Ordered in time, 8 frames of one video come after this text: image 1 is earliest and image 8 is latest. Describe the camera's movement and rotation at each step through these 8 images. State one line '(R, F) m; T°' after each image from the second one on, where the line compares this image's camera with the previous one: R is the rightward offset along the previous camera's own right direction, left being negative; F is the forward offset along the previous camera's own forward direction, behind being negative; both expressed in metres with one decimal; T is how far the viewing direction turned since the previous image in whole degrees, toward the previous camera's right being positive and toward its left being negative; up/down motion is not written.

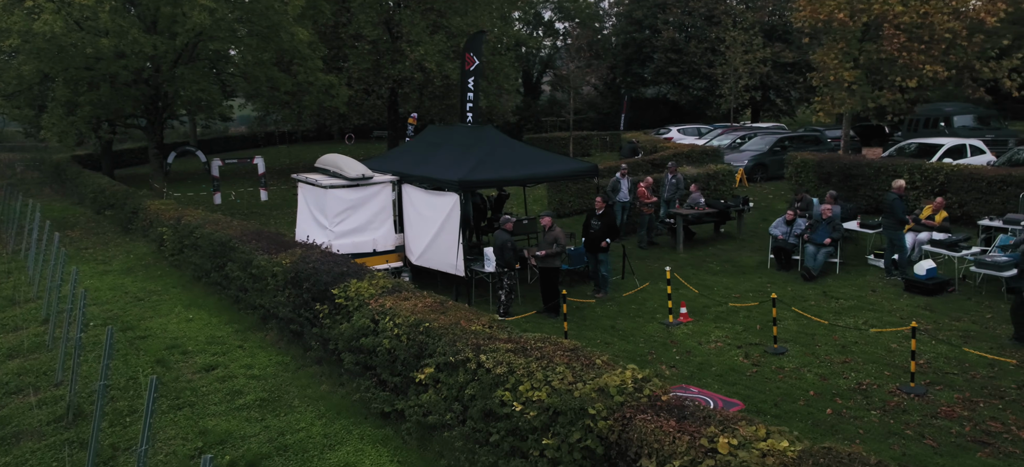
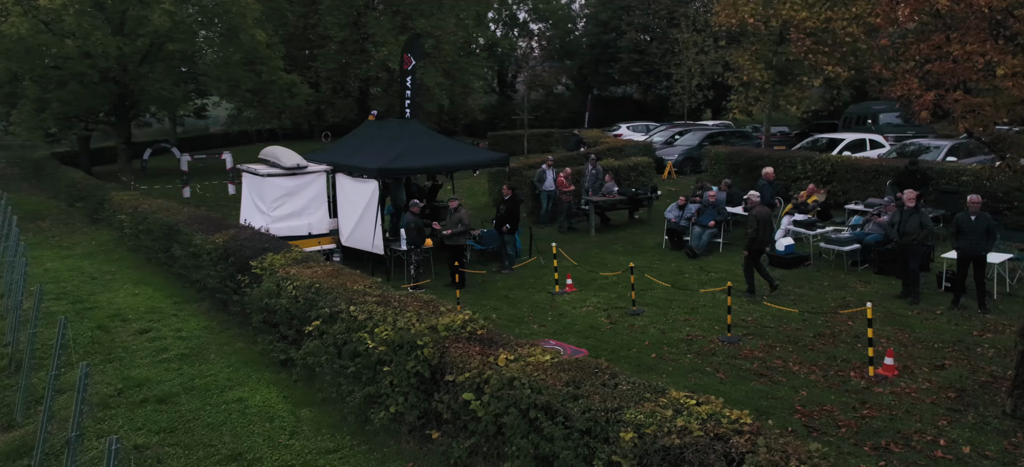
(+1.5, -1.6) m; +1°
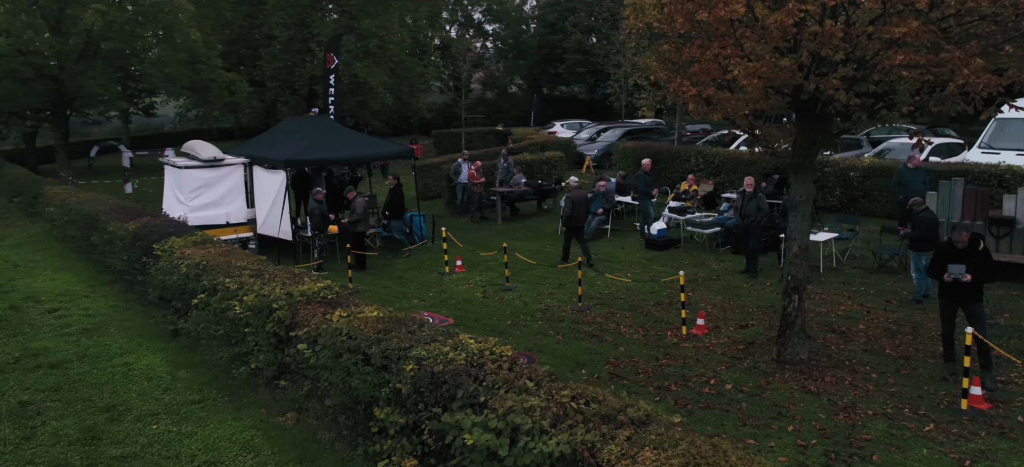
(+1.4, -1.2) m; +2°
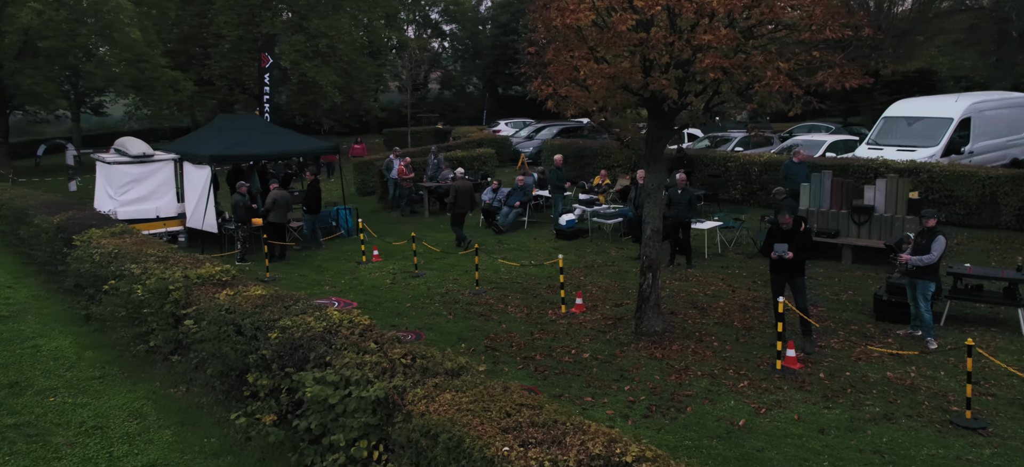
(+1.0, -0.8) m; +2°
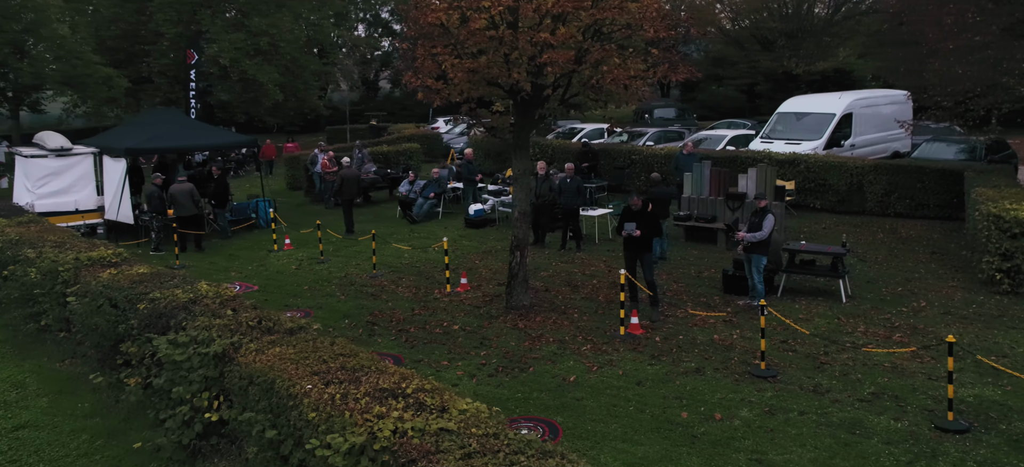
(+1.0, -0.7) m; +3°
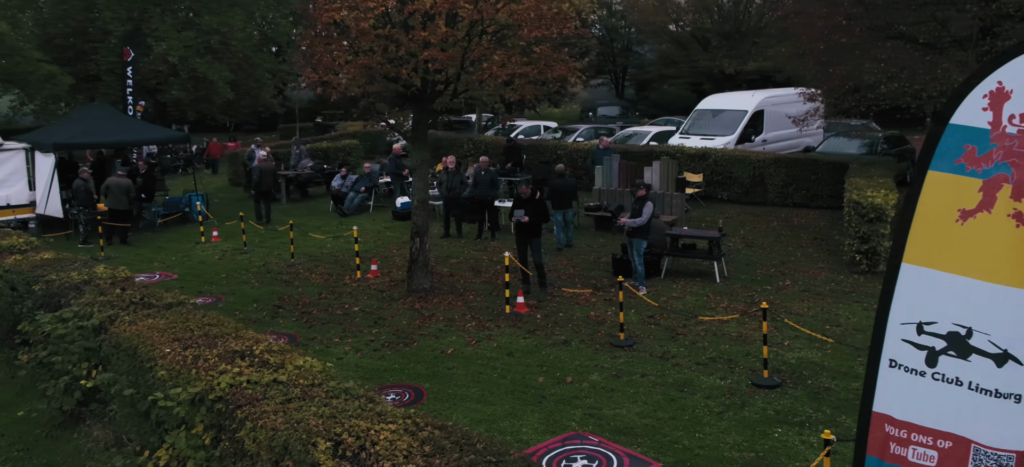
(+0.9, -0.6) m; +2°
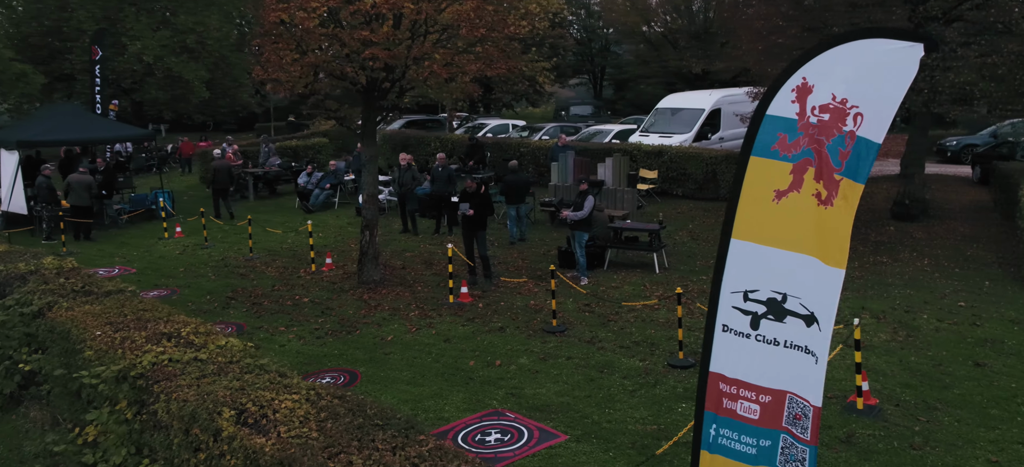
(+0.5, -0.3) m; +1°
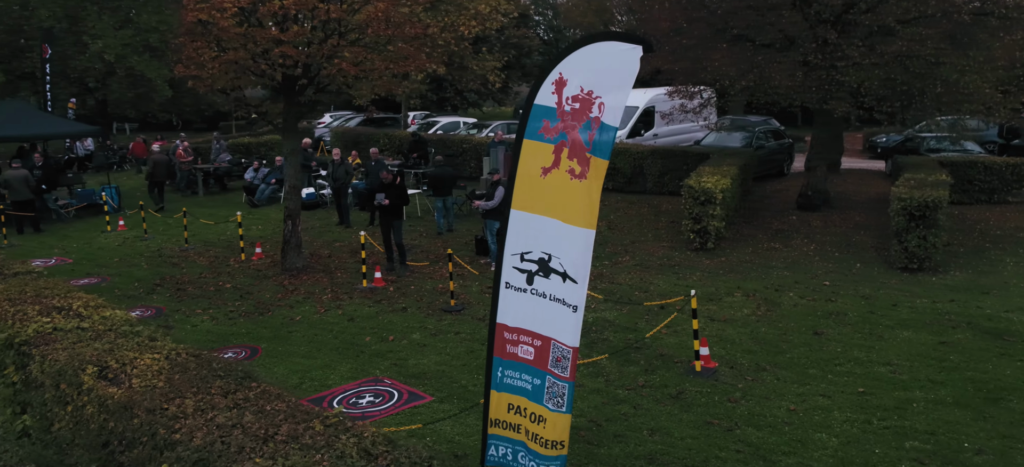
(+0.8, -0.5) m; +2°
